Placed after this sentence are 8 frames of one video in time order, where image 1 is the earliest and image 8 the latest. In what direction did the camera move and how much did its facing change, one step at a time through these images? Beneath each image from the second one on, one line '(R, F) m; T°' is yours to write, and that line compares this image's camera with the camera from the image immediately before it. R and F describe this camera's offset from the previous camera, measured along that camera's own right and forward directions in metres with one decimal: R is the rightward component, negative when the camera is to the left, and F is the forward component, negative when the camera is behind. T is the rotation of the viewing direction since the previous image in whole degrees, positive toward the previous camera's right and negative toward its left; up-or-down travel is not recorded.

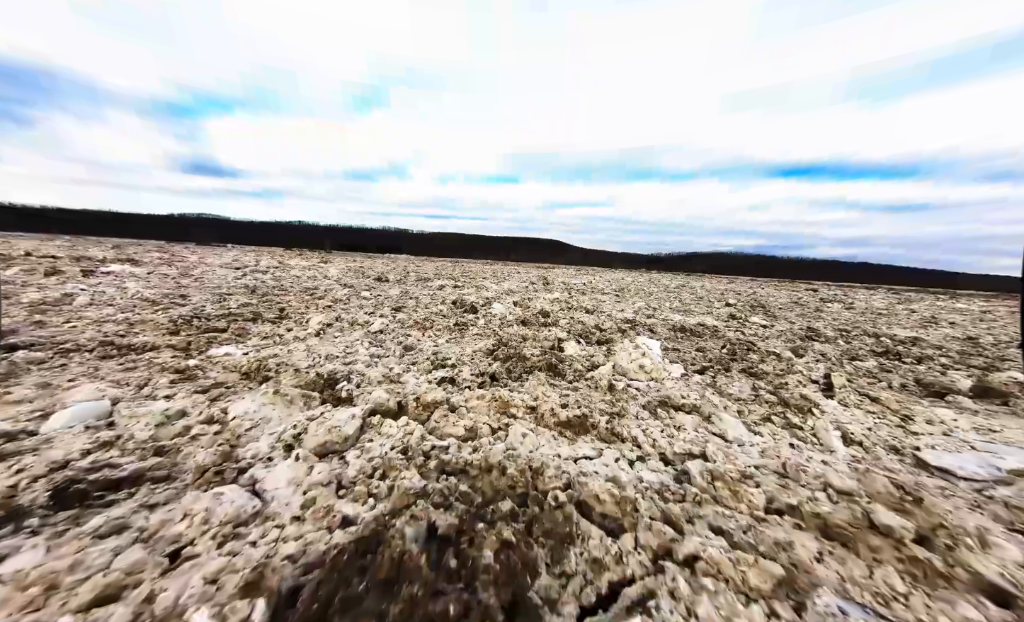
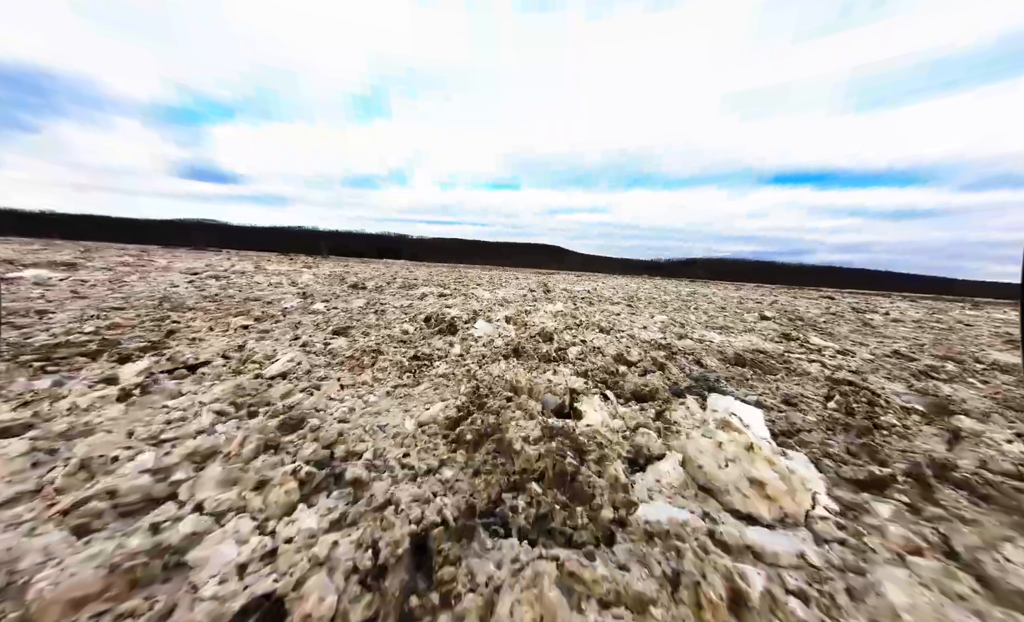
(+0.1, +1.2) m; 0°
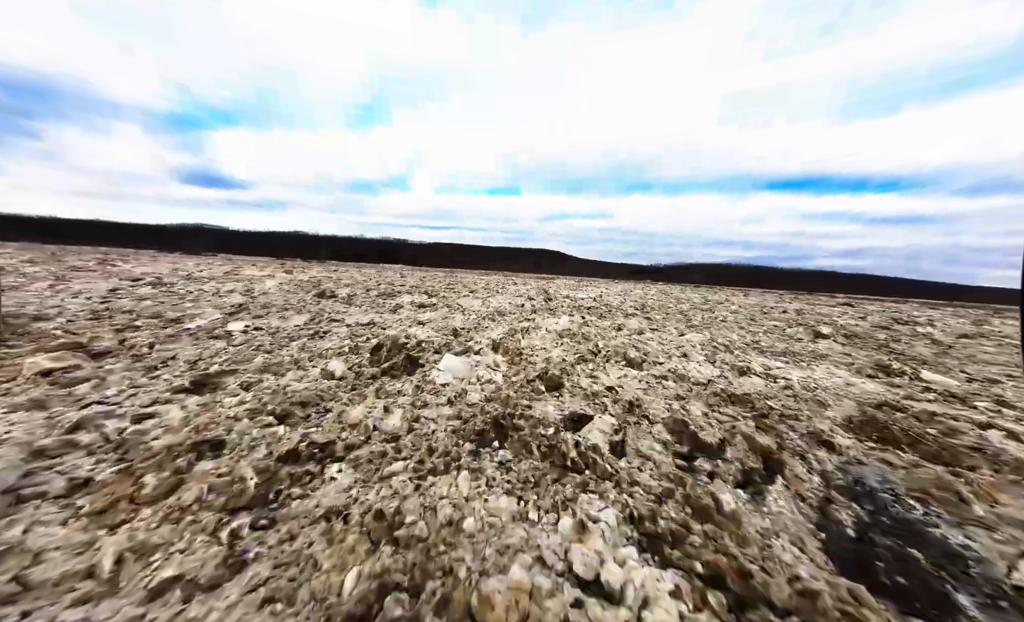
(+0.1, +1.2) m; 0°
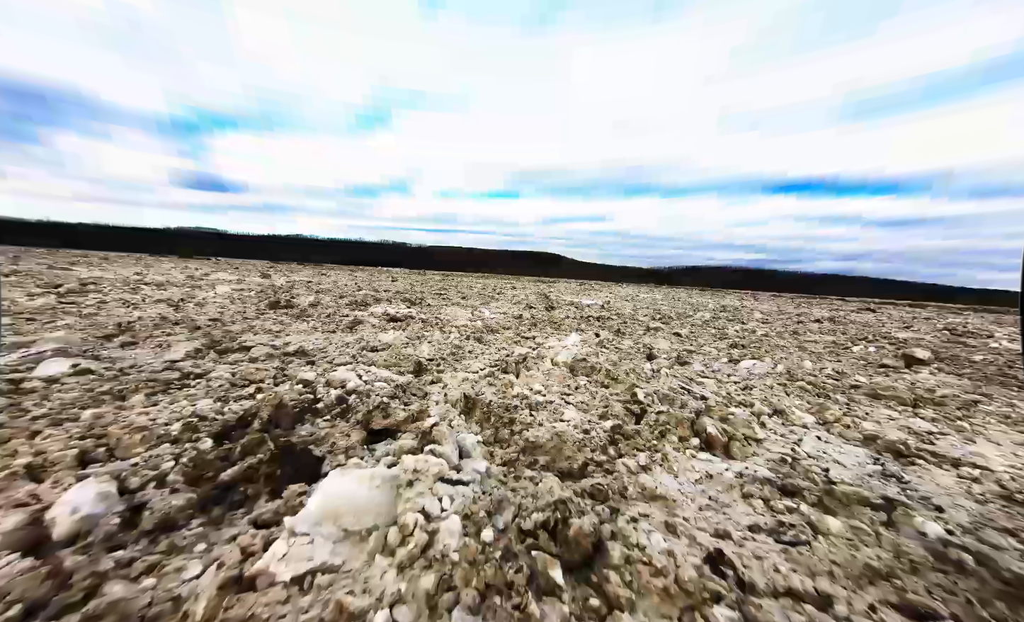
(+0.1, +1.3) m; 0°
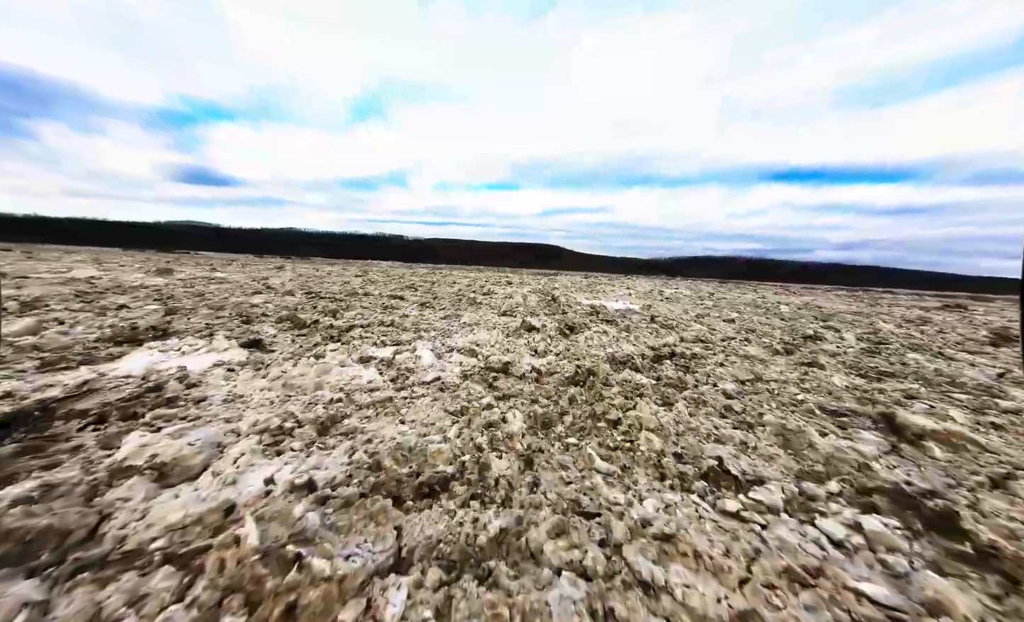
(+0.2, +3.8) m; 0°
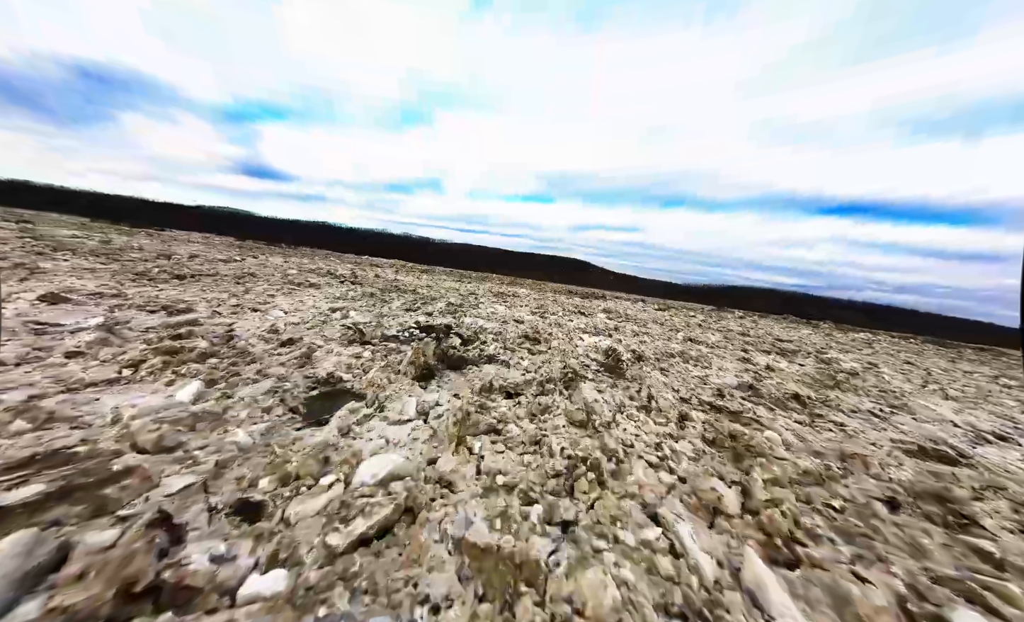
(+0.5, +15.3) m; -5°
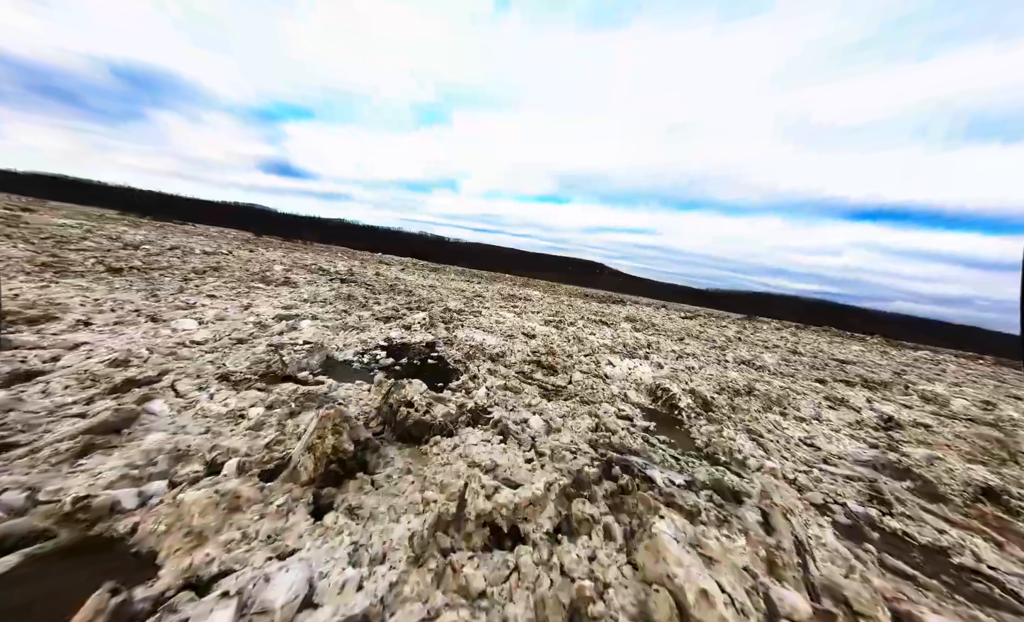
(+0.1, +1.5) m; -2°
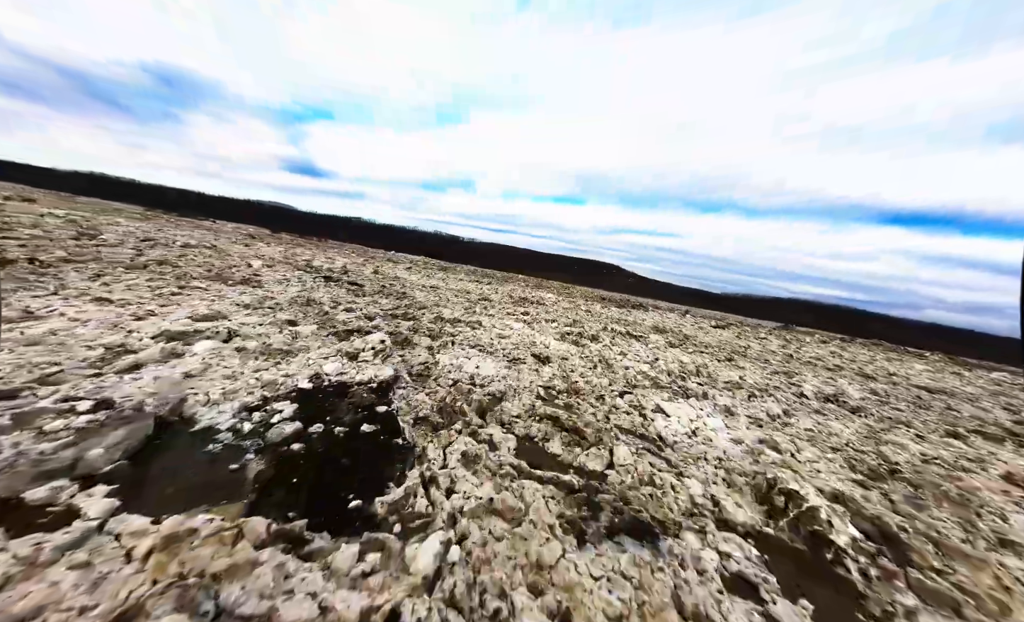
(+0.1, +1.5) m; -2°
